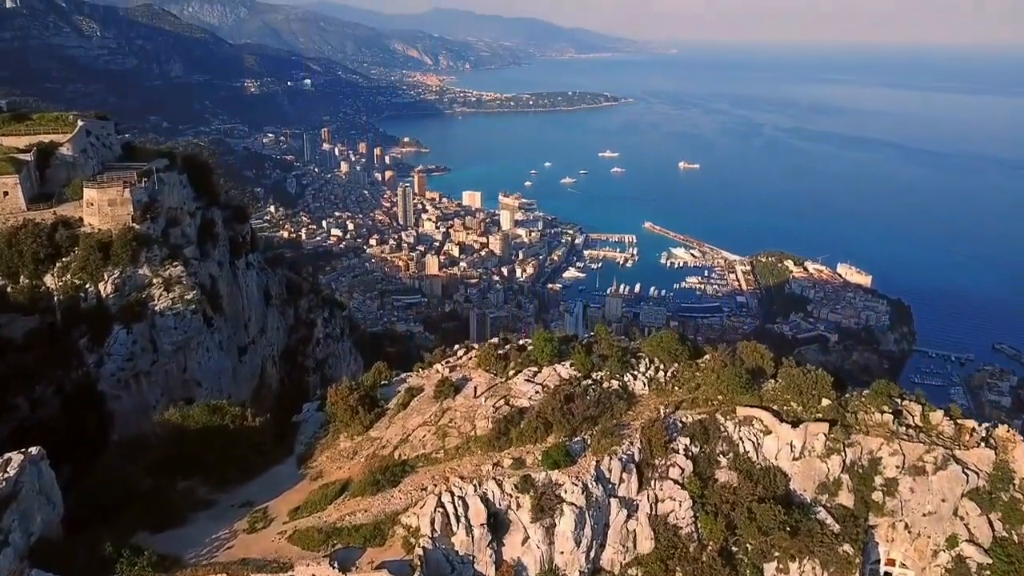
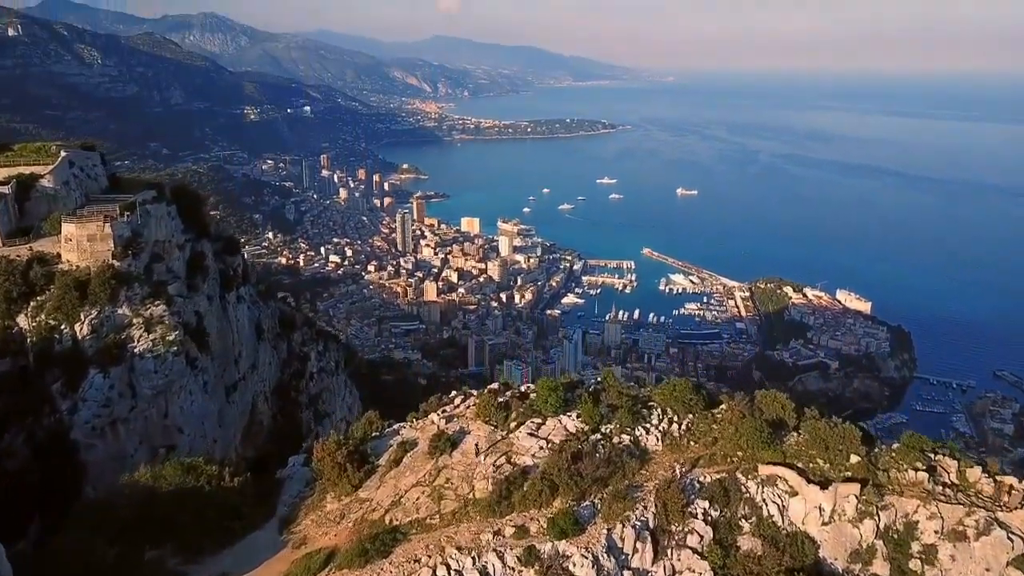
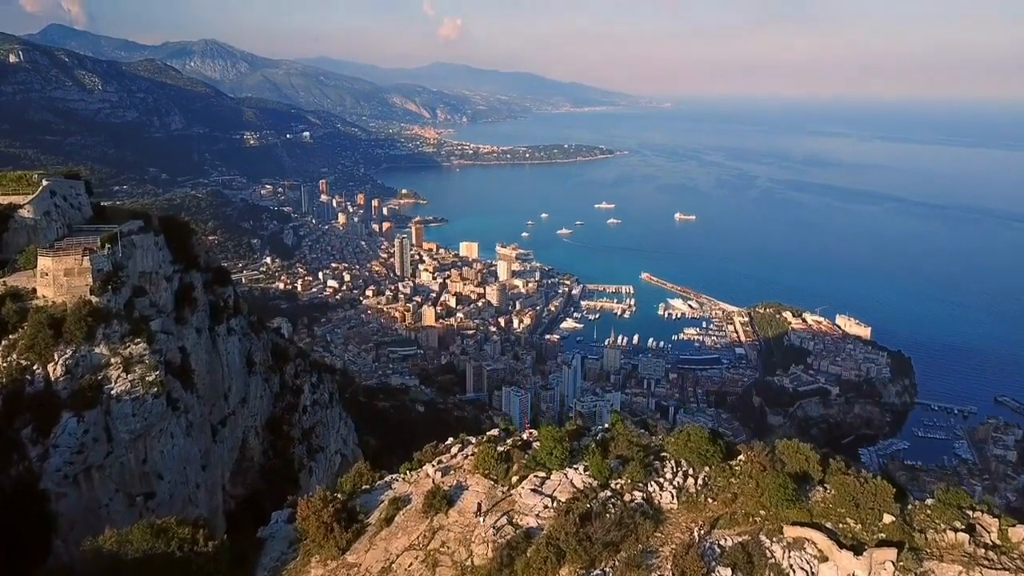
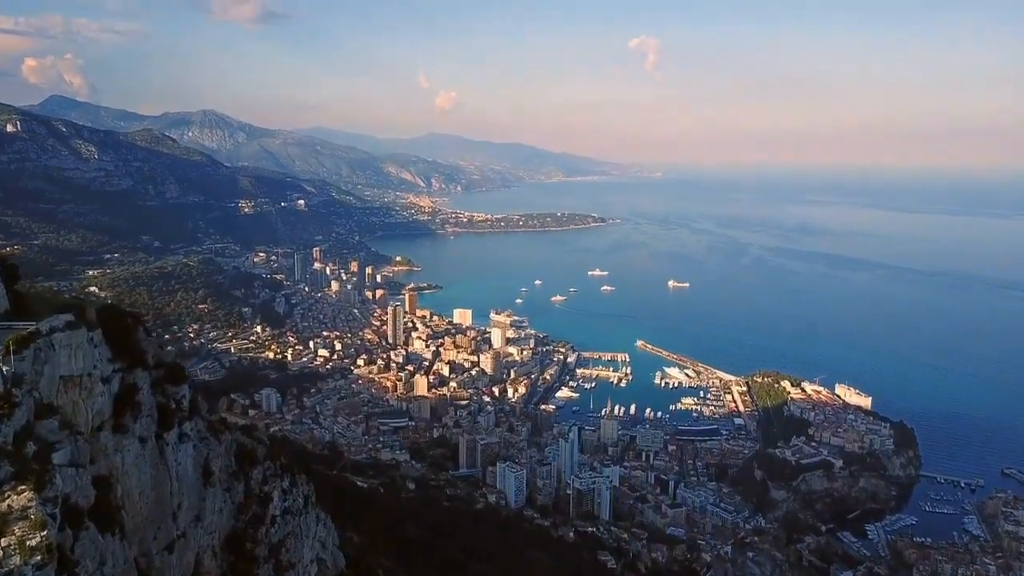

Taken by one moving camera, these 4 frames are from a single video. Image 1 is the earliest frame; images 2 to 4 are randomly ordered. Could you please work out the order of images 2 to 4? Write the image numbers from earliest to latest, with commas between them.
2, 3, 4
